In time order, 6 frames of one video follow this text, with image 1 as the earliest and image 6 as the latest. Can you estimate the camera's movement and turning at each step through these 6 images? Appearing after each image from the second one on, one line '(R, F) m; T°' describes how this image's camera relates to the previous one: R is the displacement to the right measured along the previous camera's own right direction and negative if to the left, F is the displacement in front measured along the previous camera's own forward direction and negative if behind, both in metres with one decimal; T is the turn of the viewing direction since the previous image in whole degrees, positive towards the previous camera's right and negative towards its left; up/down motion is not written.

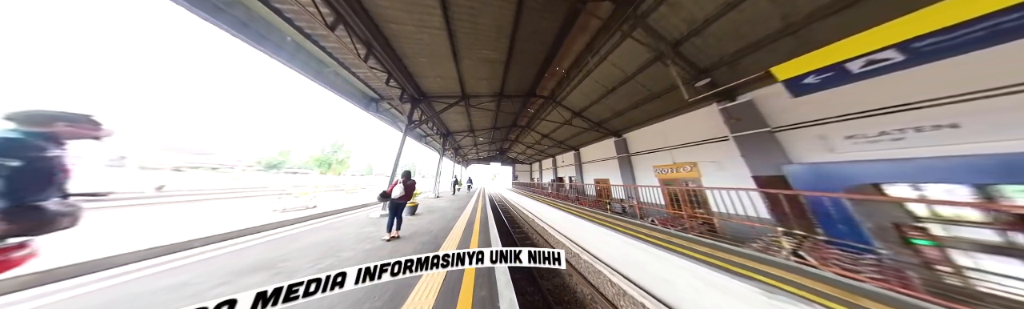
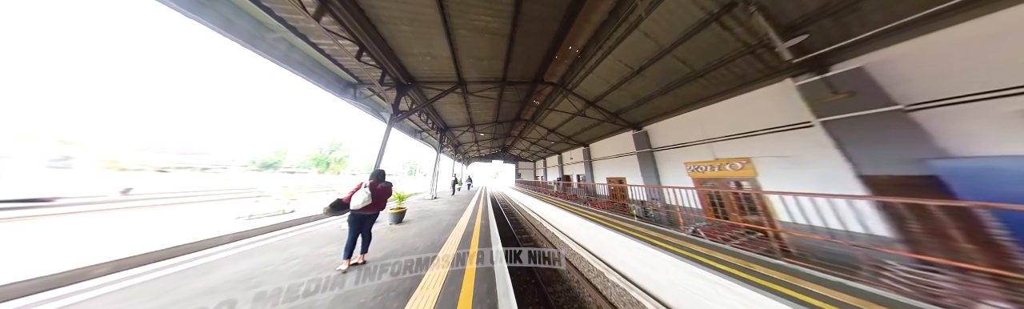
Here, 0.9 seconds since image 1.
(-0.1, +0.7) m; -1°
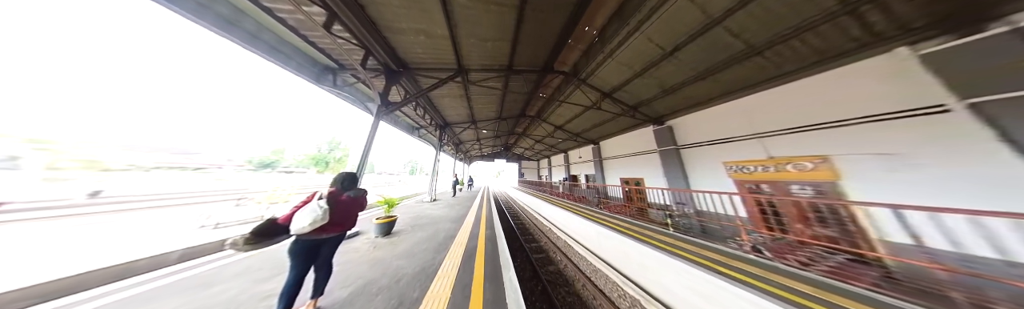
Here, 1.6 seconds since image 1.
(-0.2, +0.6) m; -1°
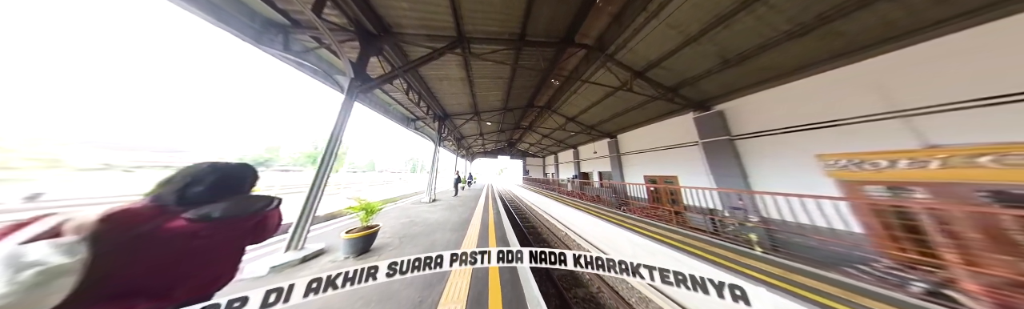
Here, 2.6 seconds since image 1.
(-0.3, +0.8) m; -1°
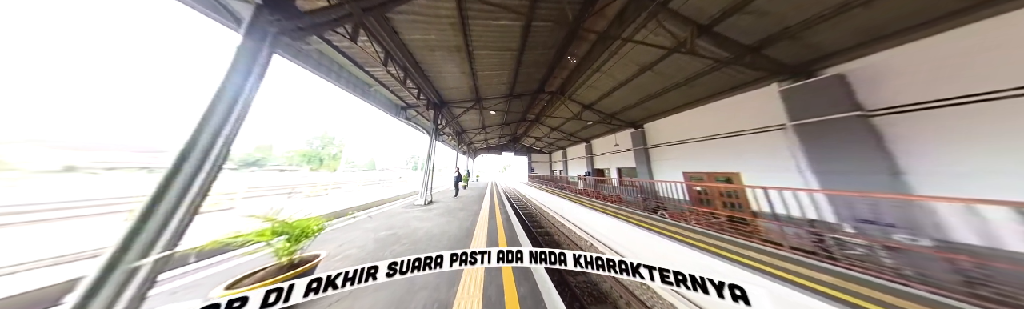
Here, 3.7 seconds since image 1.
(-0.3, +1.0) m; -1°
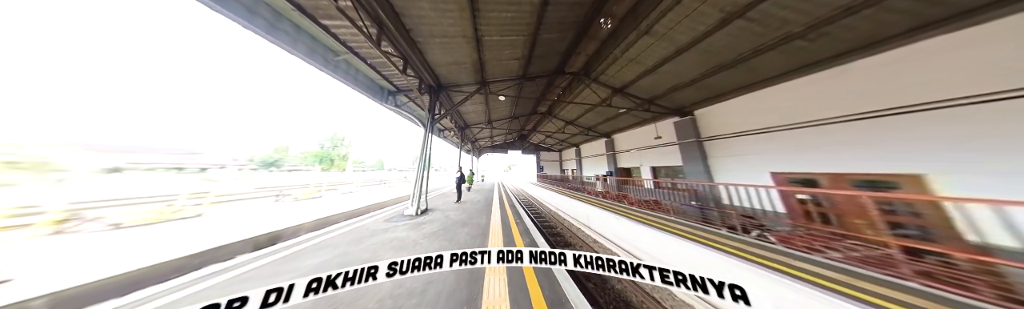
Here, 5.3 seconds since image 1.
(-0.4, +1.3) m; -2°
